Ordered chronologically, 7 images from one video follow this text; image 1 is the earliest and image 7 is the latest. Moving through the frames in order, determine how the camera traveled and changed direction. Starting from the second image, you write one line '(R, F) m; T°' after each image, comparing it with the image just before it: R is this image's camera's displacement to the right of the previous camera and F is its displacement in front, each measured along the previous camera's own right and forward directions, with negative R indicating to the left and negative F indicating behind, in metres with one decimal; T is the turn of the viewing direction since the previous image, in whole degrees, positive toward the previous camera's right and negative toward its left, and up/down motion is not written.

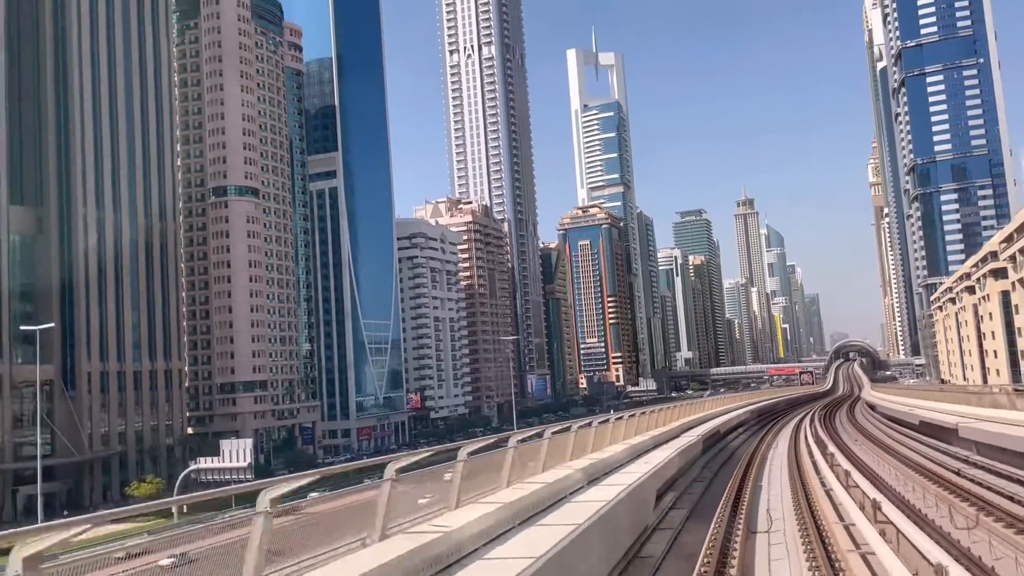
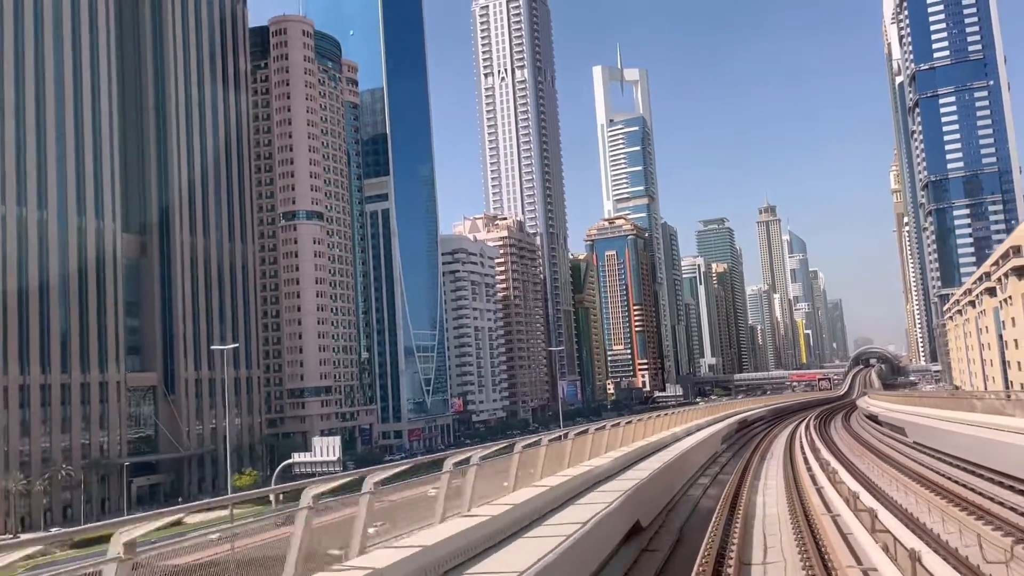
(-1.8, -6.9) m; -1°
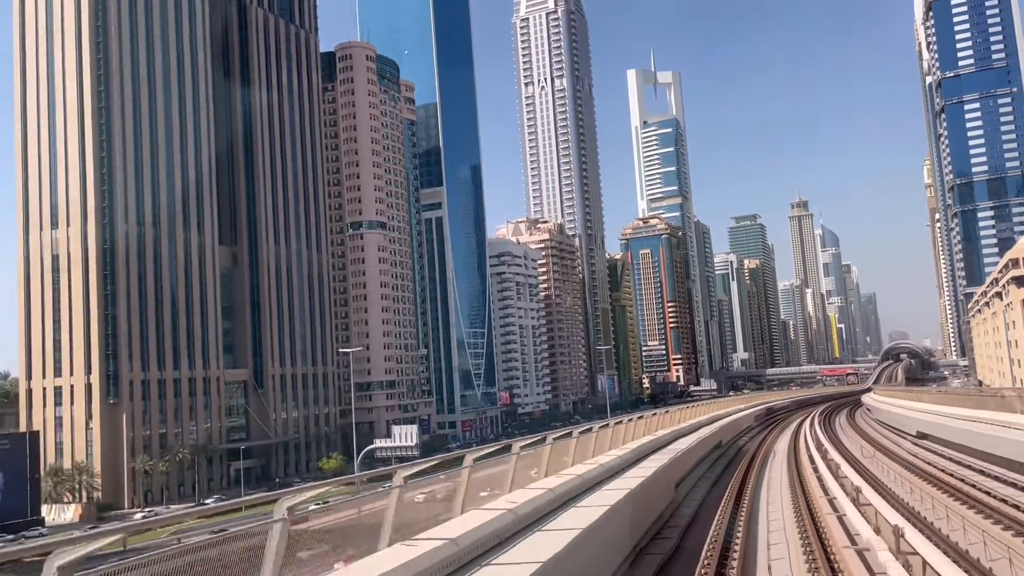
(-1.7, -6.9) m; -2°
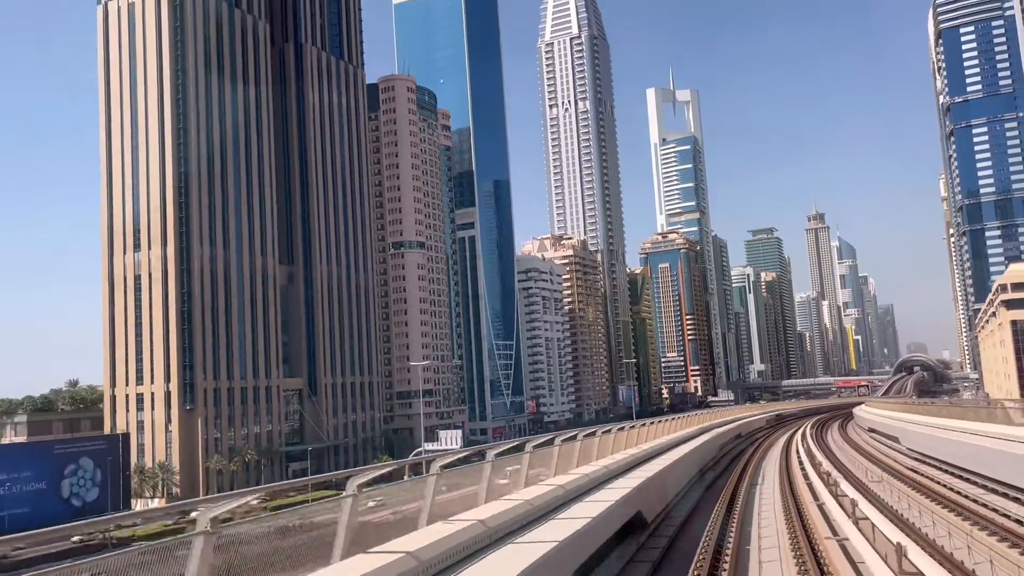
(-1.6, -6.0) m; -1°
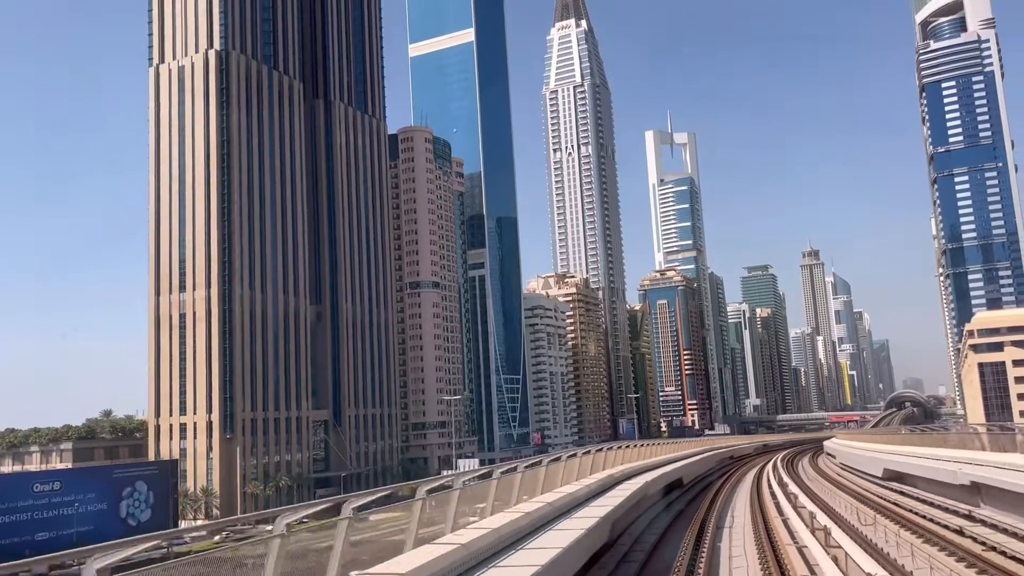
(-1.5, -6.0) m; 0°
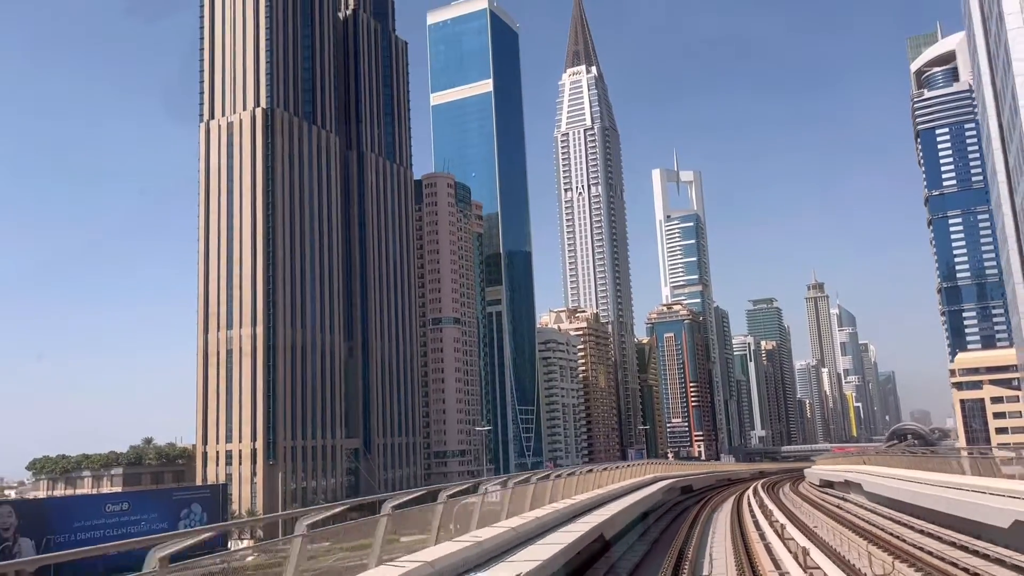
(-1.4, -6.2) m; 0°
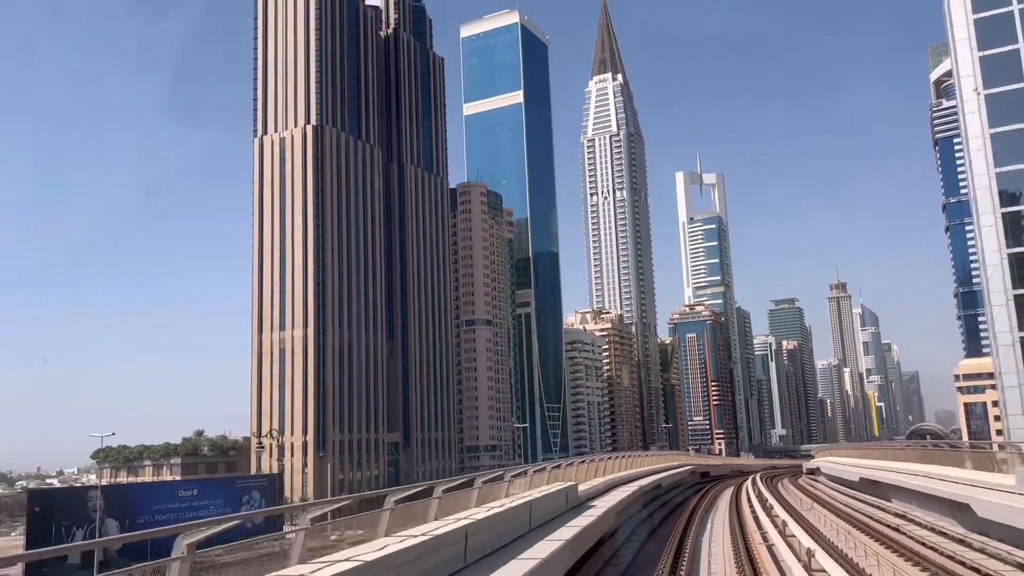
(-1.1, -5.5) m; -1°
